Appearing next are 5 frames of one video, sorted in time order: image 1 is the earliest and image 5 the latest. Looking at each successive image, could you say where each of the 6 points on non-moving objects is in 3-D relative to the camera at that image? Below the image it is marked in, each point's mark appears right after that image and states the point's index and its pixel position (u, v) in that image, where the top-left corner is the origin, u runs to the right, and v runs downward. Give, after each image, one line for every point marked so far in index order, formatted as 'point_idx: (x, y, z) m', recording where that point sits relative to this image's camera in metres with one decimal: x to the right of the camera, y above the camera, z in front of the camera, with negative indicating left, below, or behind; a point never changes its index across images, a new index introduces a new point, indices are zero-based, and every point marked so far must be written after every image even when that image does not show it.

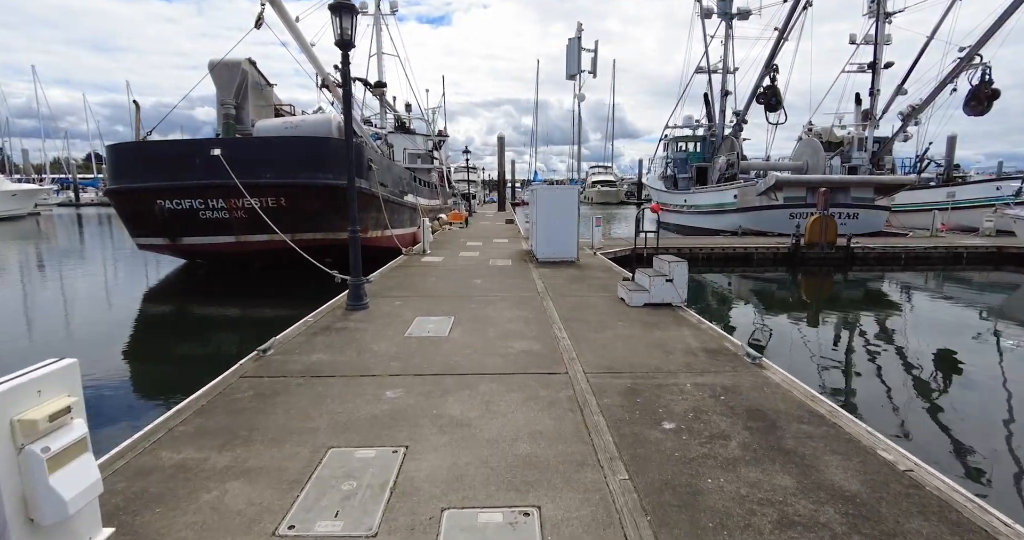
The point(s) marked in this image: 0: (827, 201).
0: (+7.7, +1.7, +12.3) m
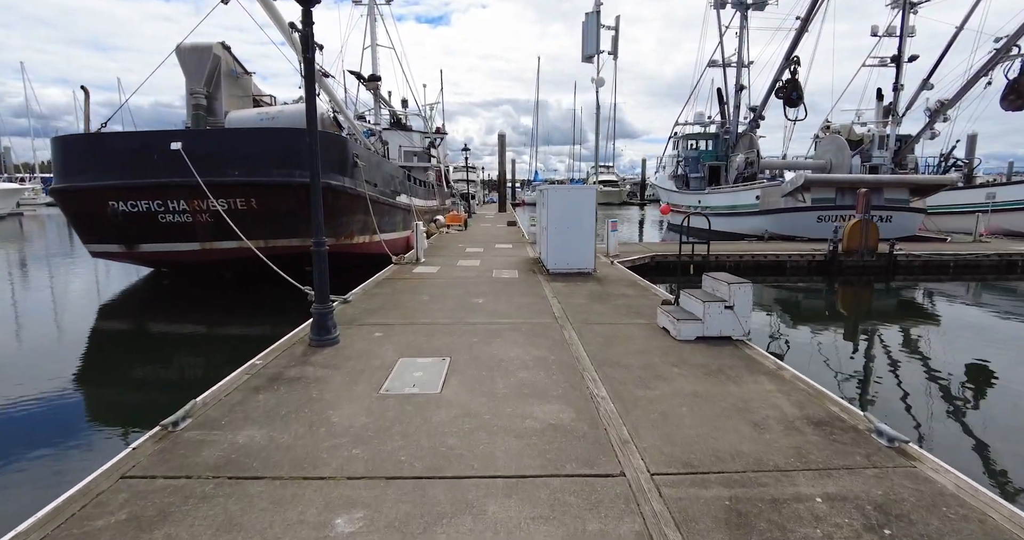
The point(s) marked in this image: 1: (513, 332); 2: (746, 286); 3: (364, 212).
0: (+7.8, +1.4, +11.0) m
1: (0.0, -0.6, +4.7) m
2: (+2.1, -0.1, +4.5) m
3: (-2.9, +1.1, +10.0) m
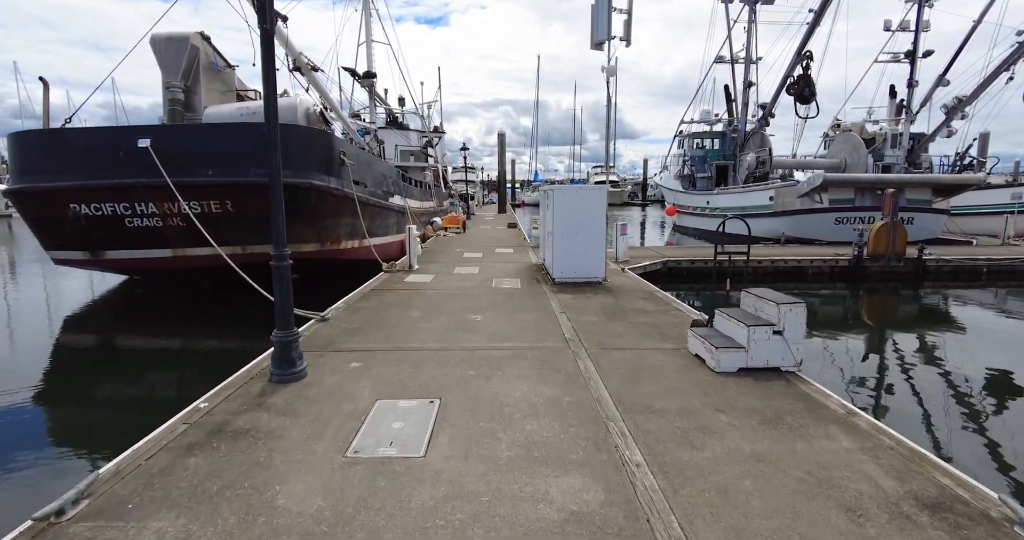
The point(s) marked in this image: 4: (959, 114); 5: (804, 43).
0: (+7.8, +1.3, +10.2) m
1: (0.0, -0.7, +3.9) m
2: (+2.1, -0.3, +3.8) m
3: (-2.9, +1.0, +9.2) m
4: (+16.8, +5.9, +19.1) m
5: (+10.3, +8.1, +18.0) m
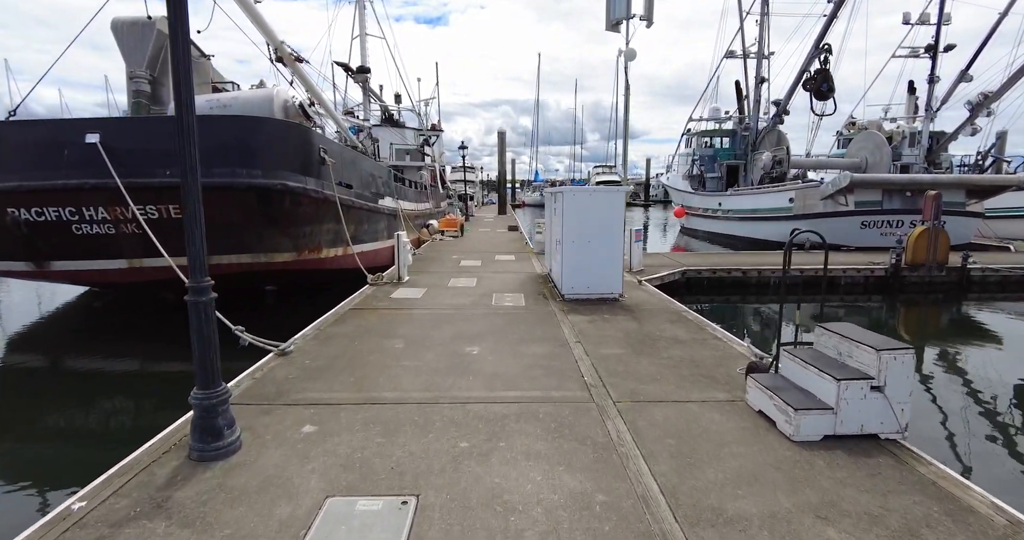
0: (+7.8, +1.1, +9.3) m
1: (+0.1, -0.9, +2.9) m
2: (+2.1, -0.5, +2.8) m
3: (-2.9, +0.8, +8.2) m
4: (+16.8, +5.7, +18.1) m
5: (+10.4, +7.9, +17.0) m
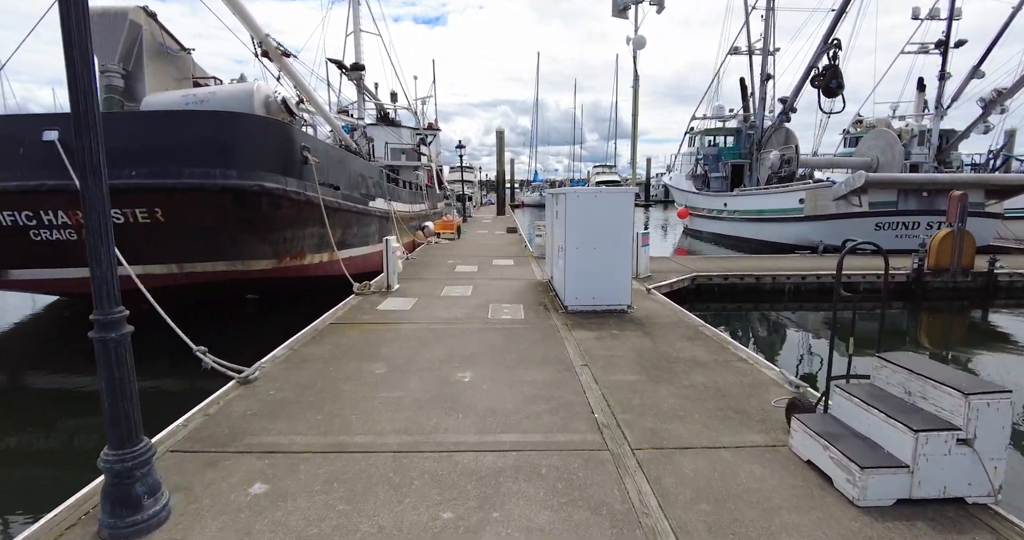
0: (+7.8, +1.0, +8.7) m
1: (+0.1, -1.0, +2.3) m
2: (+2.1, -0.6, +2.2) m
3: (-2.9, +0.7, +7.6) m
4: (+16.8, +5.6, +17.5) m
5: (+10.3, +7.8, +16.4) m
